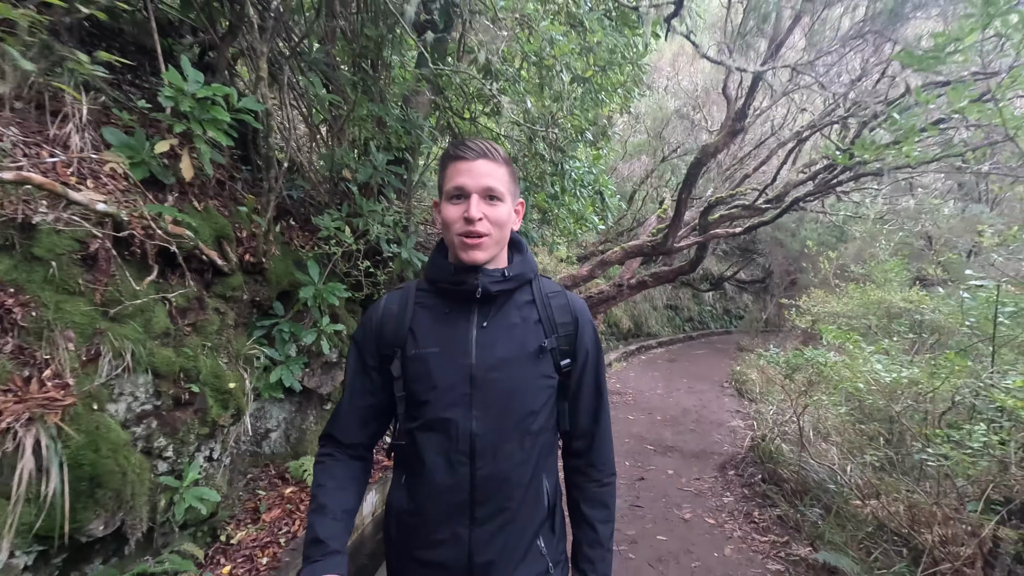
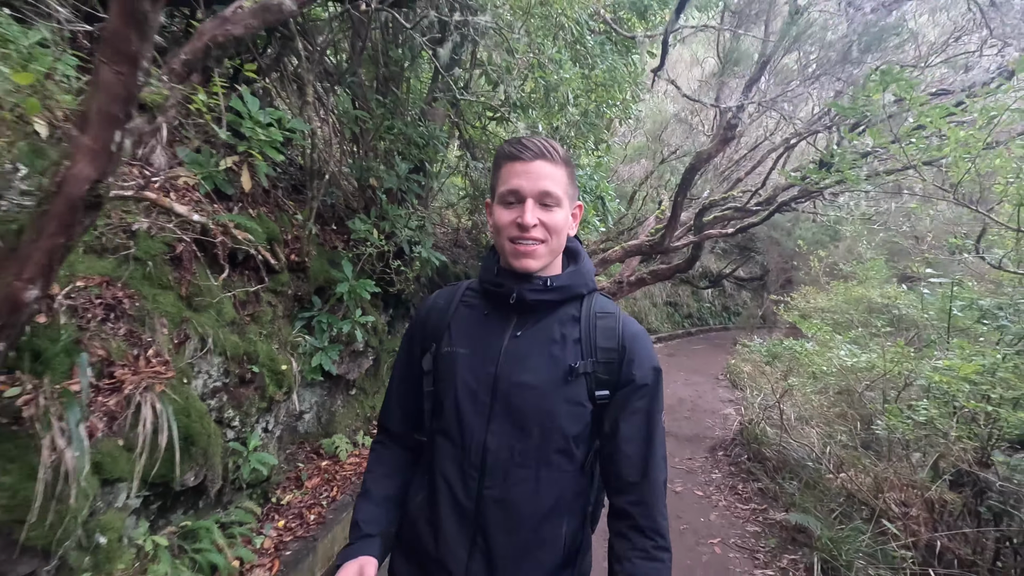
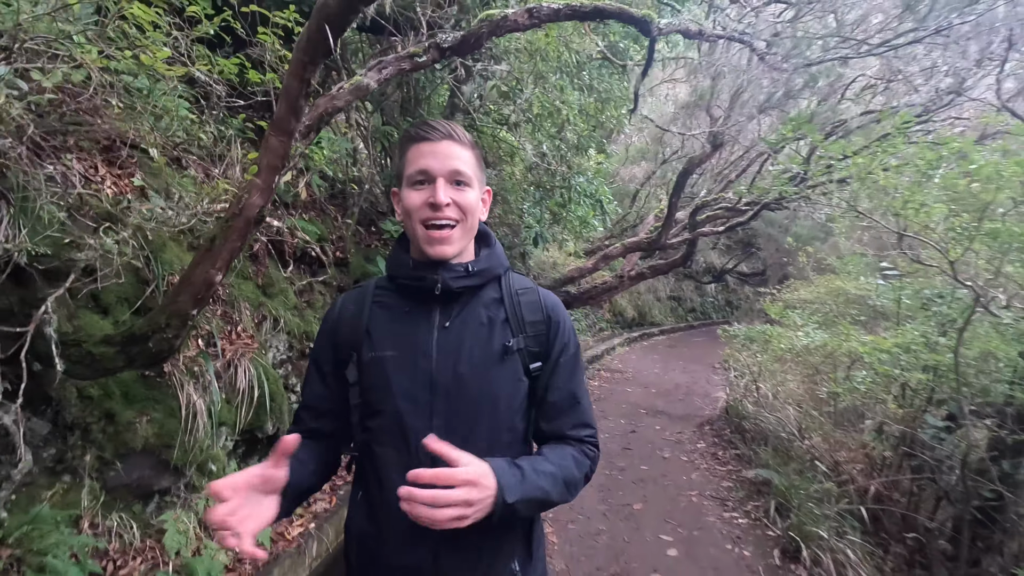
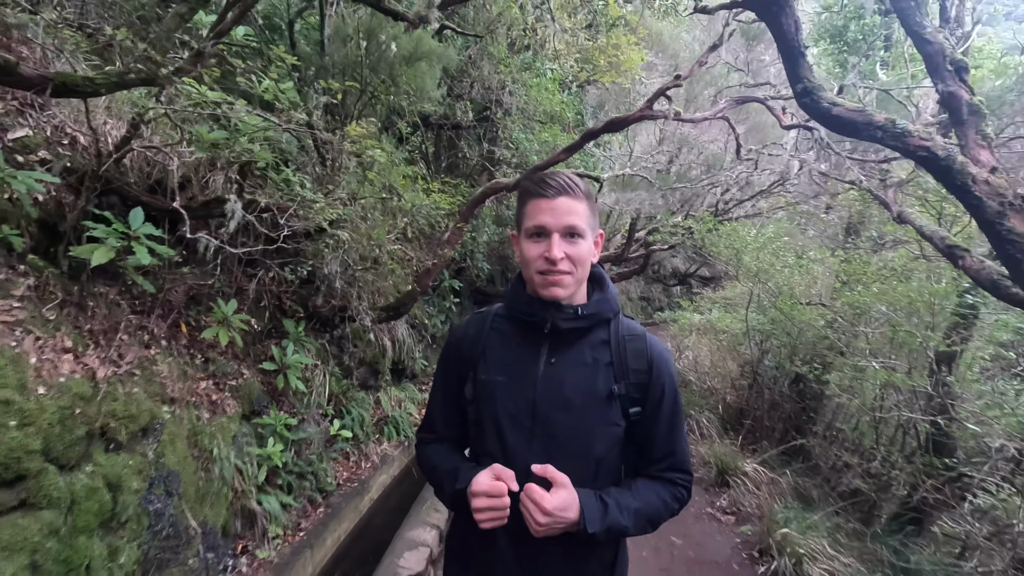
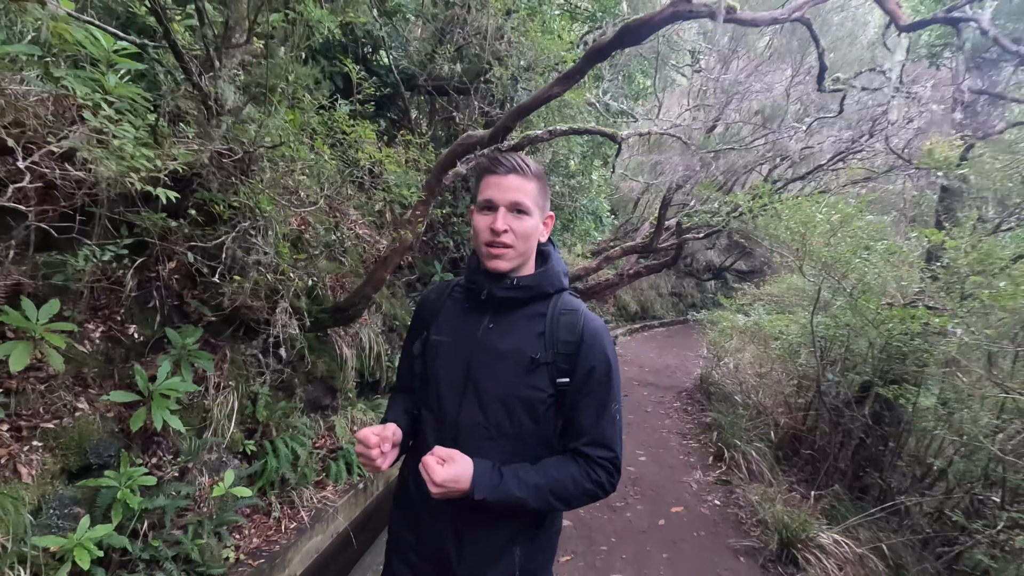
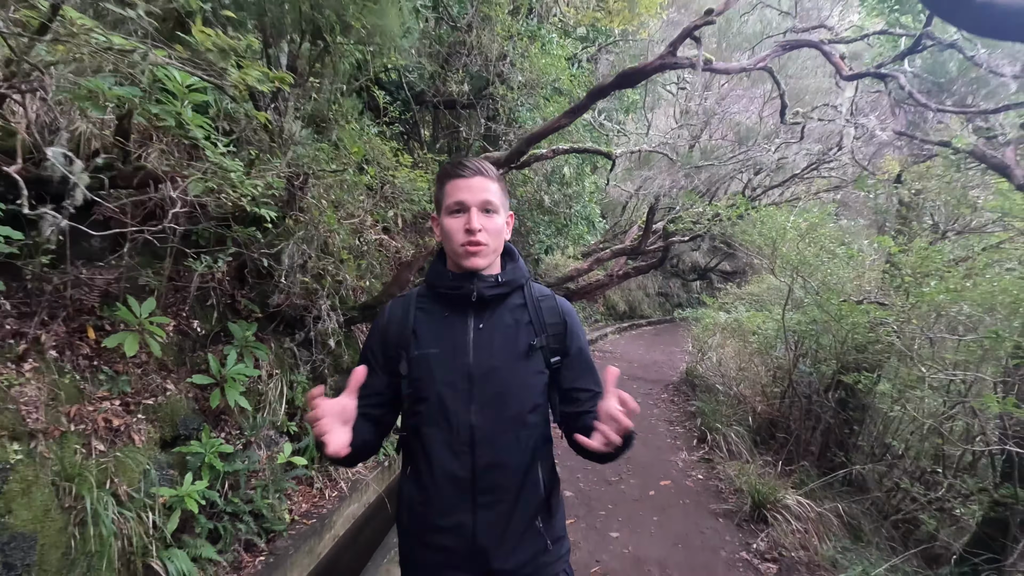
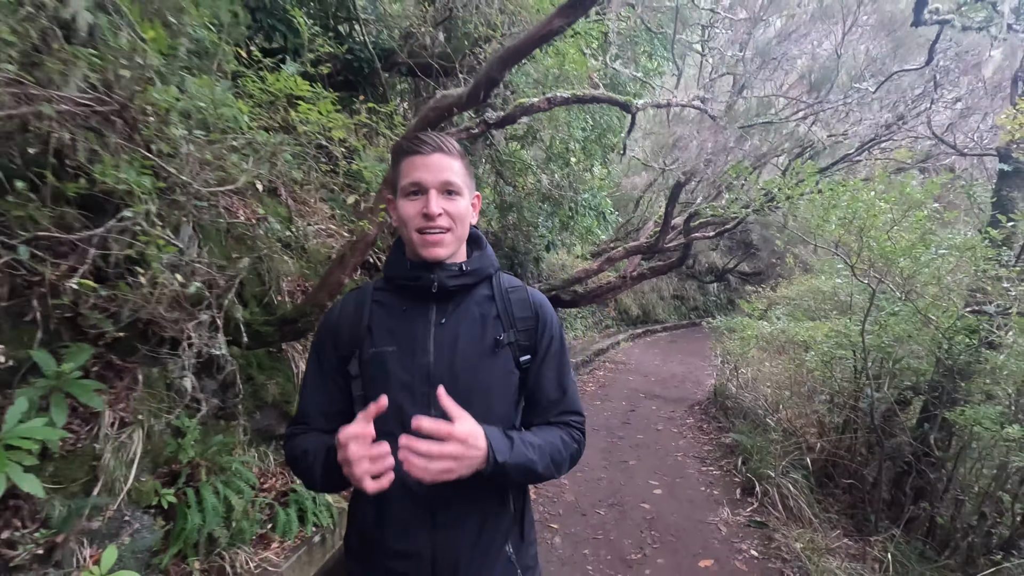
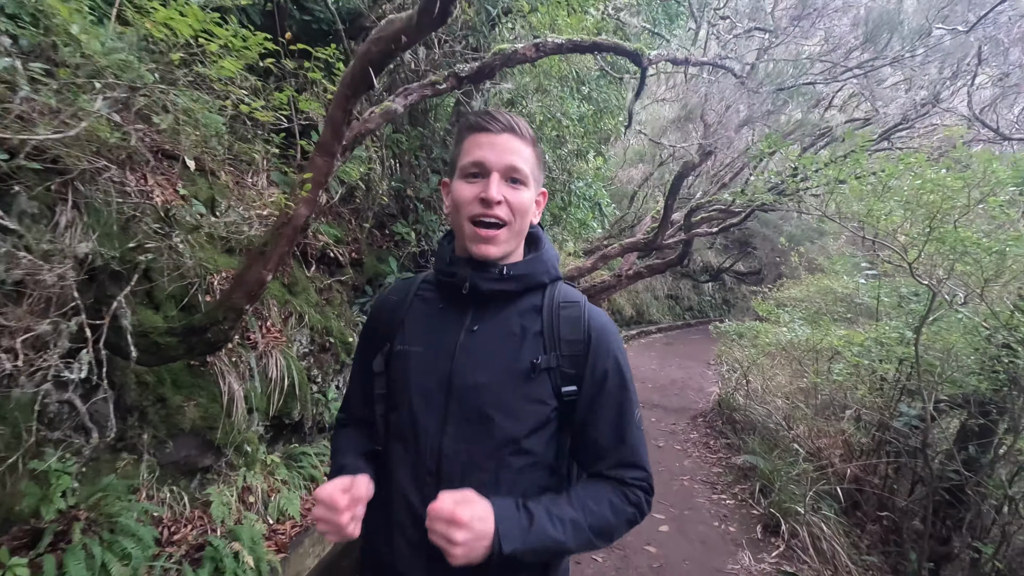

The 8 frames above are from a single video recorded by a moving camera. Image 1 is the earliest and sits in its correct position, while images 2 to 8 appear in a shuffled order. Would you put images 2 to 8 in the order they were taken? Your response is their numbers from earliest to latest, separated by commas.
2, 3, 8, 7, 5, 6, 4
